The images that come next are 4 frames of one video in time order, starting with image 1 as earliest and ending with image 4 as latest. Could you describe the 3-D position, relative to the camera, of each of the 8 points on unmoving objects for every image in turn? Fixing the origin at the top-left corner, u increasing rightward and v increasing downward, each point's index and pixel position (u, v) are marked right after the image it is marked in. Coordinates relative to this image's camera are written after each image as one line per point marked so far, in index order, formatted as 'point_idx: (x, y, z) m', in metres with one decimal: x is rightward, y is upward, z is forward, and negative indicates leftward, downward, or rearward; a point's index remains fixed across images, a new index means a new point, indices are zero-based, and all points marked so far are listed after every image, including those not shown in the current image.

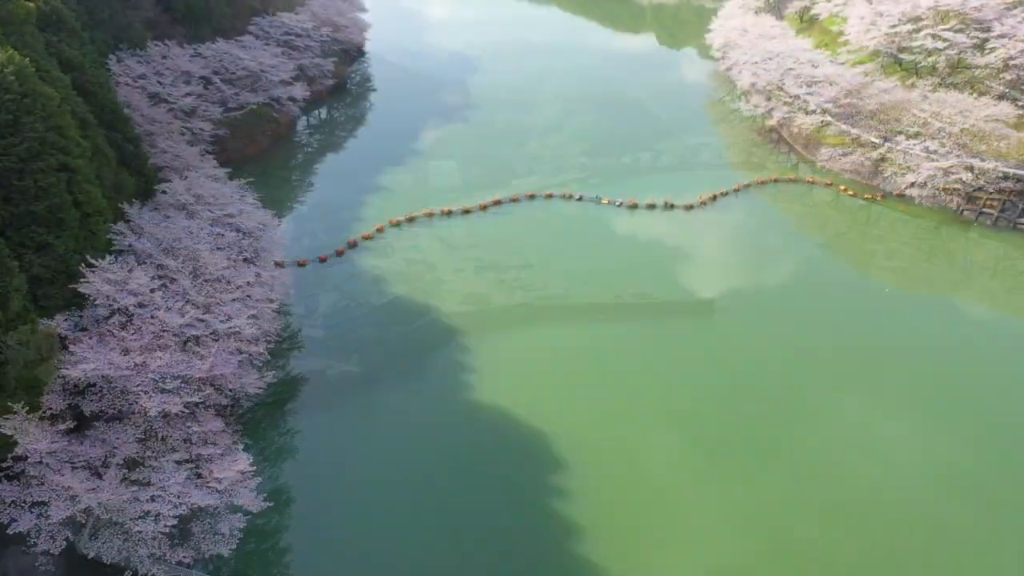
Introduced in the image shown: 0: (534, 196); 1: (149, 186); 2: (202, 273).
0: (+0.5, +2.2, +16.6) m
1: (-5.6, +1.6, +10.7) m
2: (-4.2, +0.2, +9.3) m
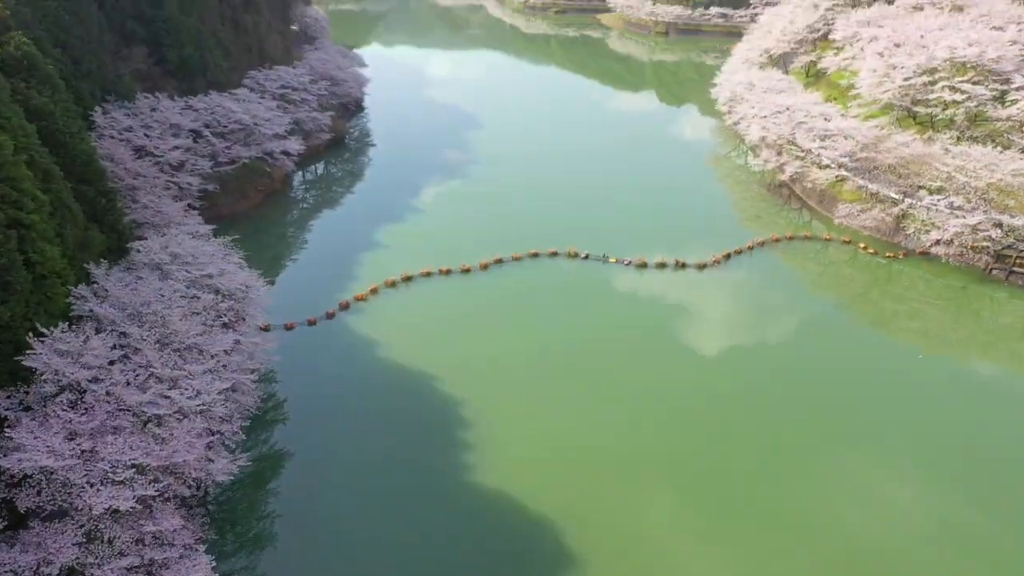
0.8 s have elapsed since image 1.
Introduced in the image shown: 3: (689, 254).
0: (+0.6, +0.8, +15.7) m
1: (-5.5, +0.6, +9.8) m
2: (-4.1, -0.7, +8.3) m
3: (+4.1, +0.8, +15.9) m
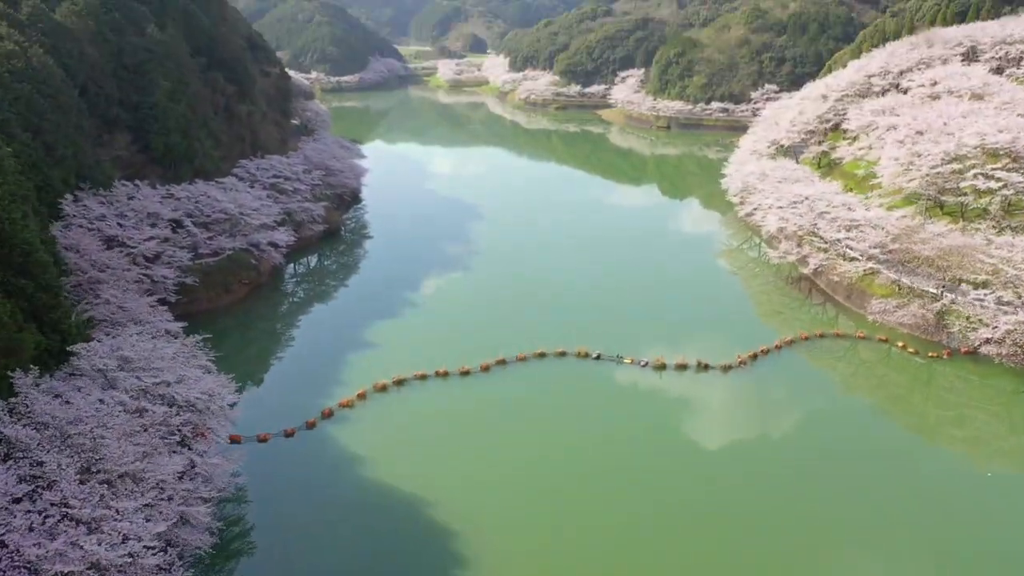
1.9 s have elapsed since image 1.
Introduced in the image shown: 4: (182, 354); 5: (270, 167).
0: (+0.6, -1.3, +14.3) m
1: (-5.4, -0.7, +8.4) m
2: (-4.0, -1.8, +6.8) m
3: (+4.2, -1.4, +14.4) m
4: (-4.6, -0.9, +9.6) m
5: (-6.7, +3.4, +19.3) m
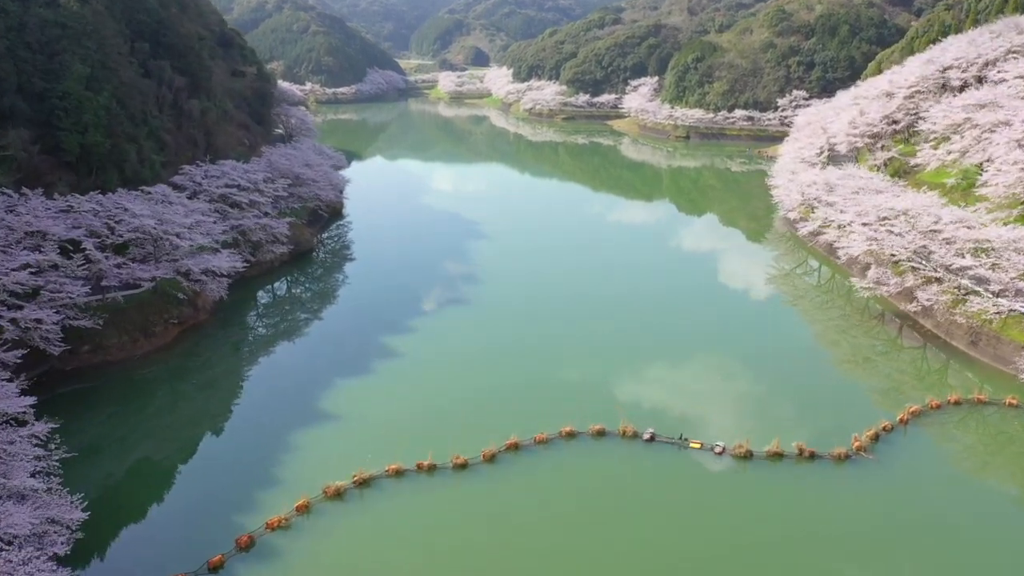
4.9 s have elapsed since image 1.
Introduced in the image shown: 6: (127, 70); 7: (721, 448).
0: (+0.8, -2.0, +10.4) m
1: (-5.2, -1.2, +4.6) m
2: (-3.8, -2.3, +2.9) m
3: (+4.4, -2.1, +10.5) m
4: (-4.4, -1.5, +5.8) m
5: (-6.5, +2.6, +15.5) m
6: (-8.2, +4.7, +14.7) m
7: (+2.9, -2.2, +10.1) m
